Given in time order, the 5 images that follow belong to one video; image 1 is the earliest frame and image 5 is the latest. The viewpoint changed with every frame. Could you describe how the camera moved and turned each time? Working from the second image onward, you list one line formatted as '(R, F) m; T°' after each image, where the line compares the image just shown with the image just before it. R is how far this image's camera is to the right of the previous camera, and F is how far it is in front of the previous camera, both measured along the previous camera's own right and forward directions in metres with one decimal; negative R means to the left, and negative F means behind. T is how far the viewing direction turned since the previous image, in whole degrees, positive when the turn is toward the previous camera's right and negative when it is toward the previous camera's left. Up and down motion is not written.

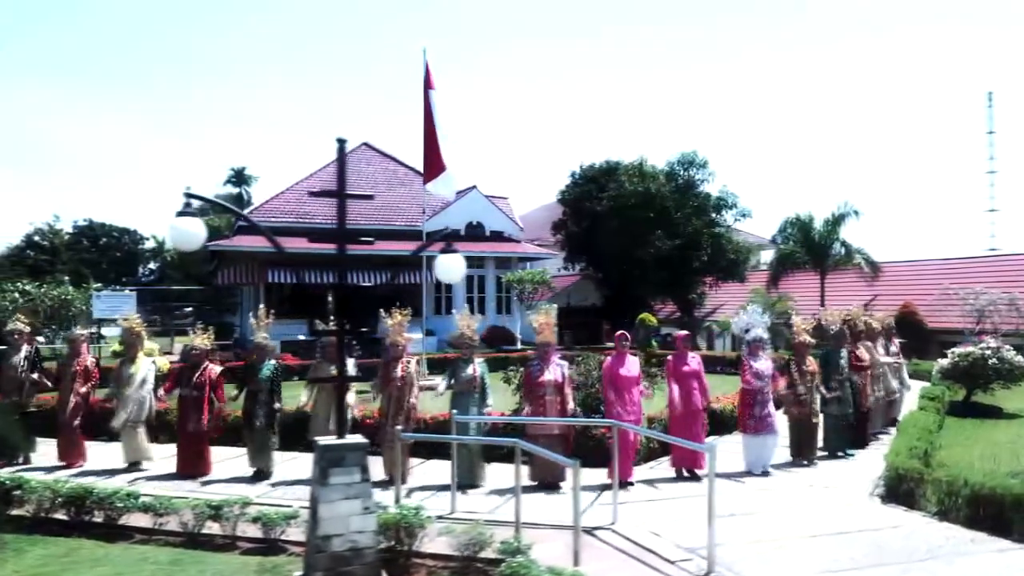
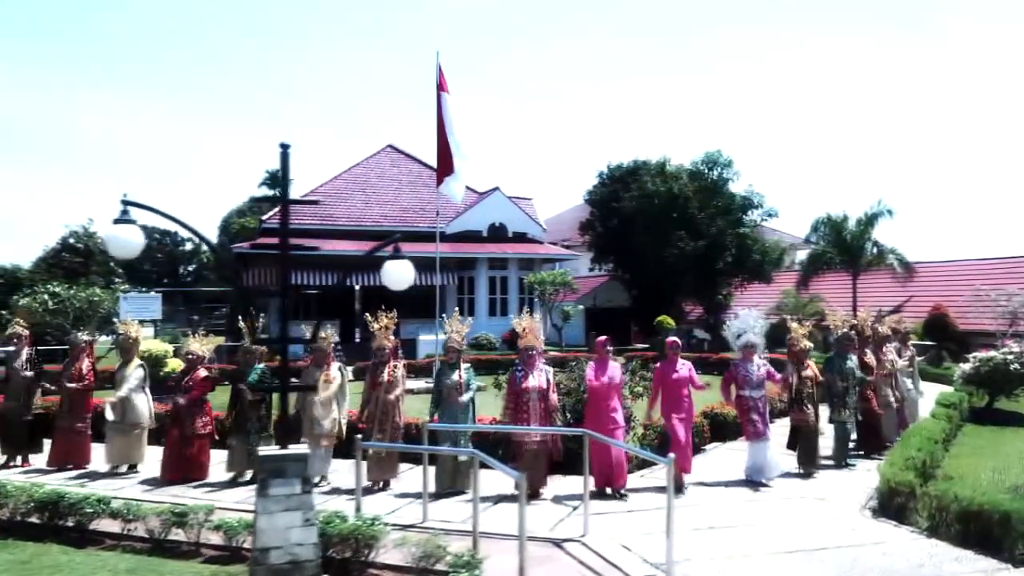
(+0.6, +0.2) m; -3°
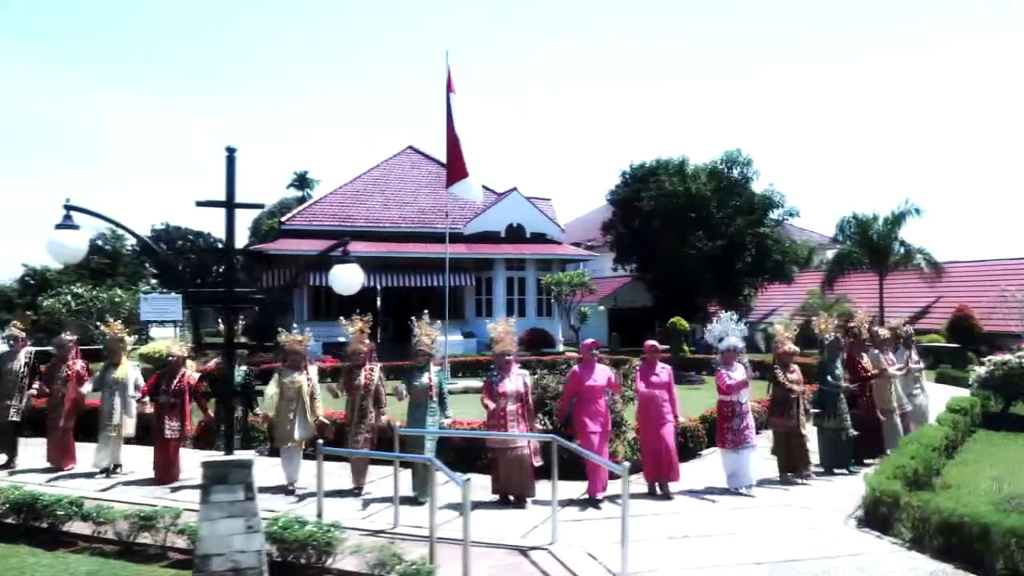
(+0.5, +0.1) m; -2°
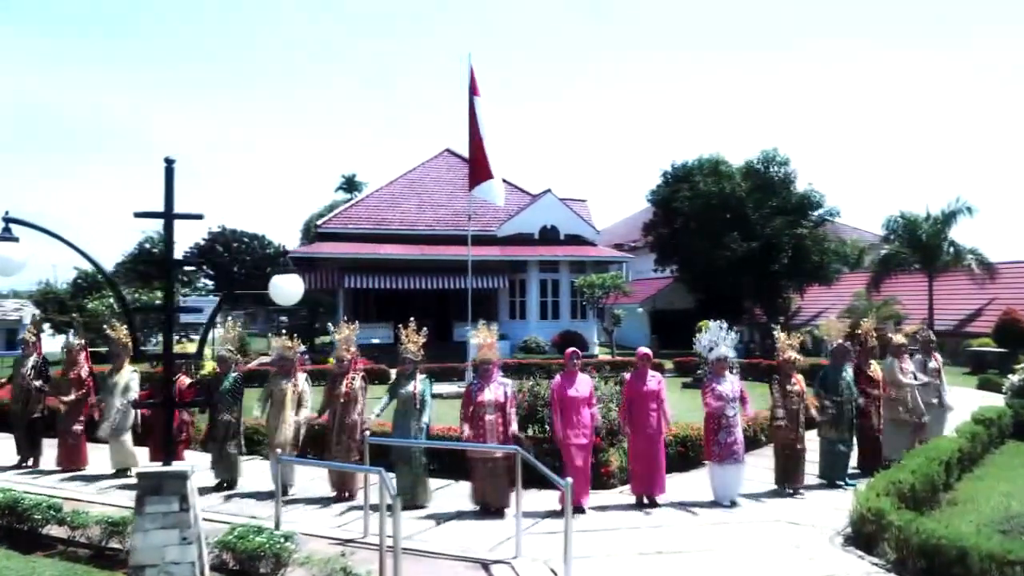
(+0.7, +0.1) m; -4°
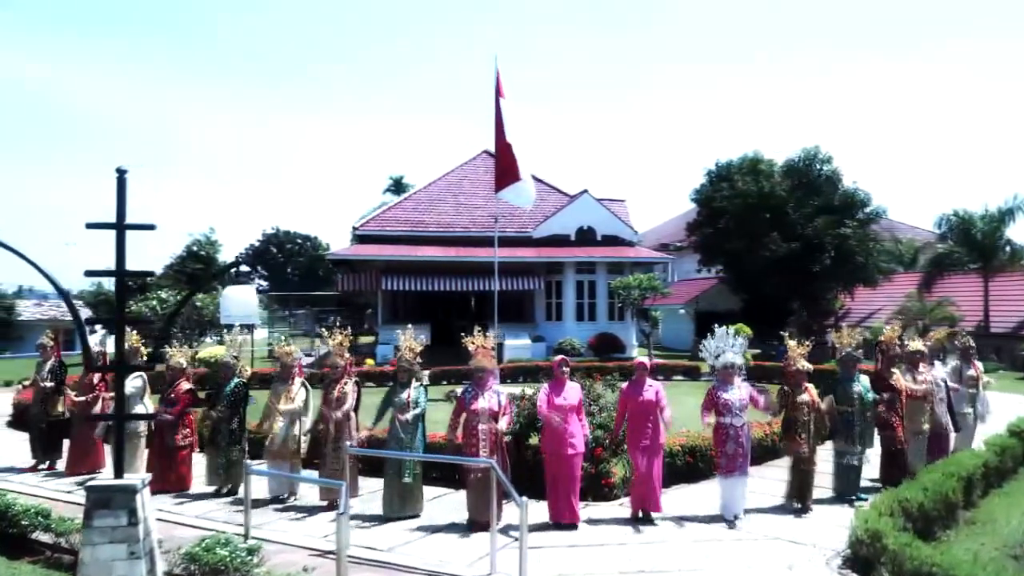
(+0.6, +0.2) m; -4°
